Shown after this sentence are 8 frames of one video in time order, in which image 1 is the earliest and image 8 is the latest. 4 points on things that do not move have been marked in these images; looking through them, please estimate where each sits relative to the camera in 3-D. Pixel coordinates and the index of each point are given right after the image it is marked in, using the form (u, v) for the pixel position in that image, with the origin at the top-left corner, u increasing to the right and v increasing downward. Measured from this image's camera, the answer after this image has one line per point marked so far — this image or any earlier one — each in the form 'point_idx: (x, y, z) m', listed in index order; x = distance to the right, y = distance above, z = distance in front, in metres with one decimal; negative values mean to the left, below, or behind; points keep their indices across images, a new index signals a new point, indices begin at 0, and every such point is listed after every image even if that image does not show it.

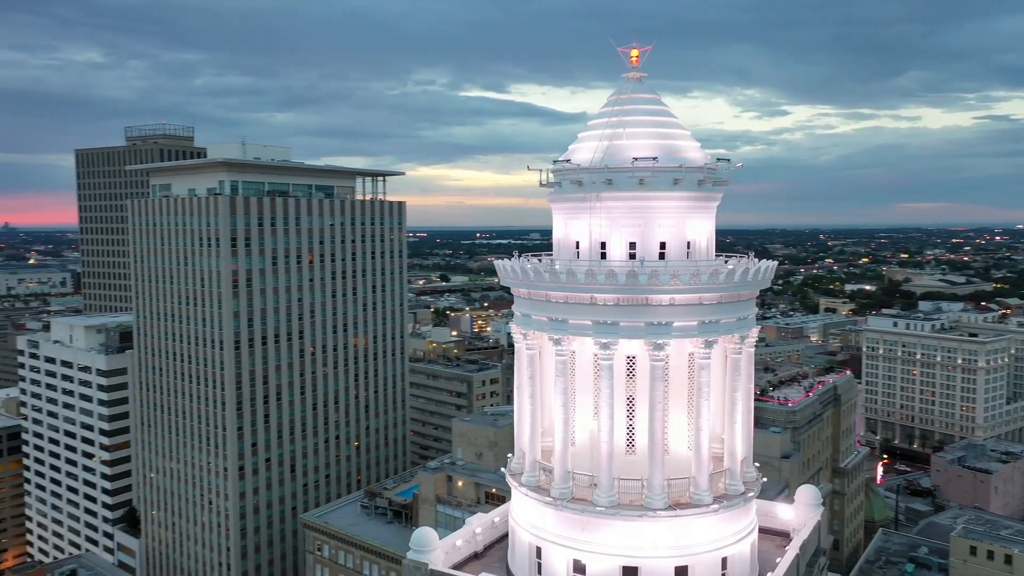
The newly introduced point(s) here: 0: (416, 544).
0: (-2.2, -5.7, +17.9) m
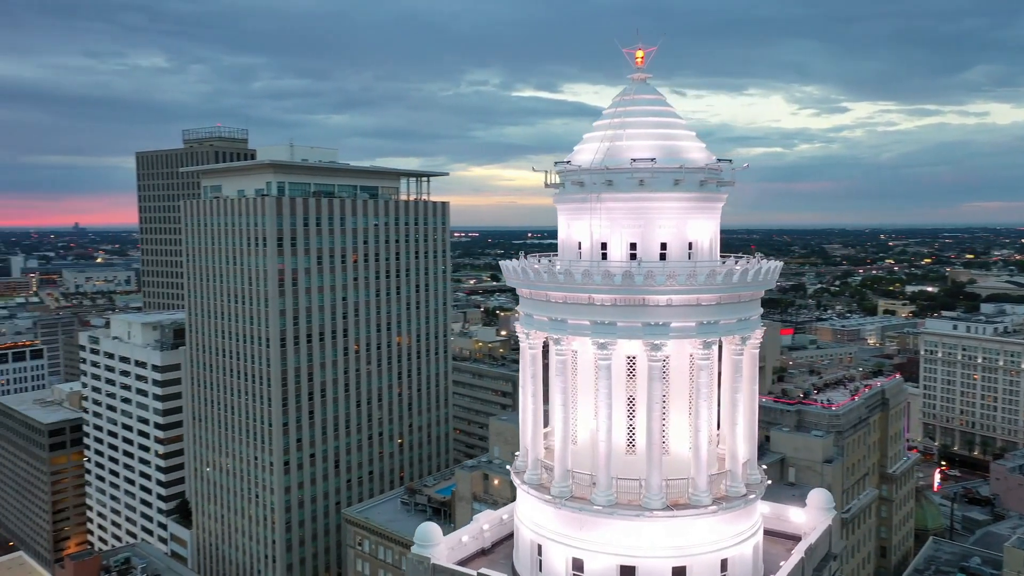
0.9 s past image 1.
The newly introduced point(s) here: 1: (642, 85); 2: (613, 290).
0: (-2.1, -5.7, +18.3) m
1: (+2.9, +4.7, +18.7) m
2: (+2.0, -0.1, +16.1) m
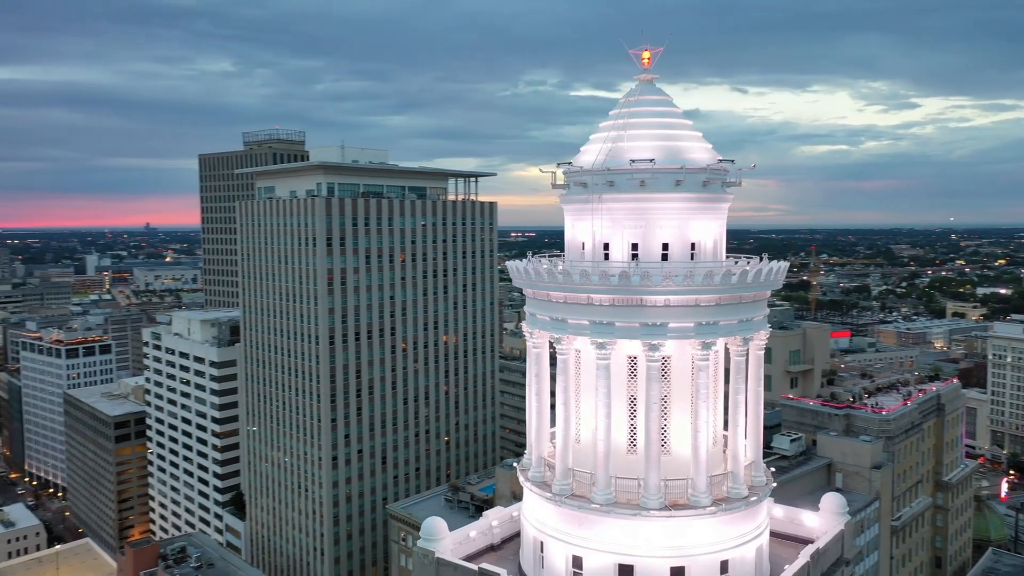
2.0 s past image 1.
0: (-2.0, -5.7, +18.7) m
1: (+3.1, +4.7, +18.8) m
2: (+2.0, -0.1, +16.2) m
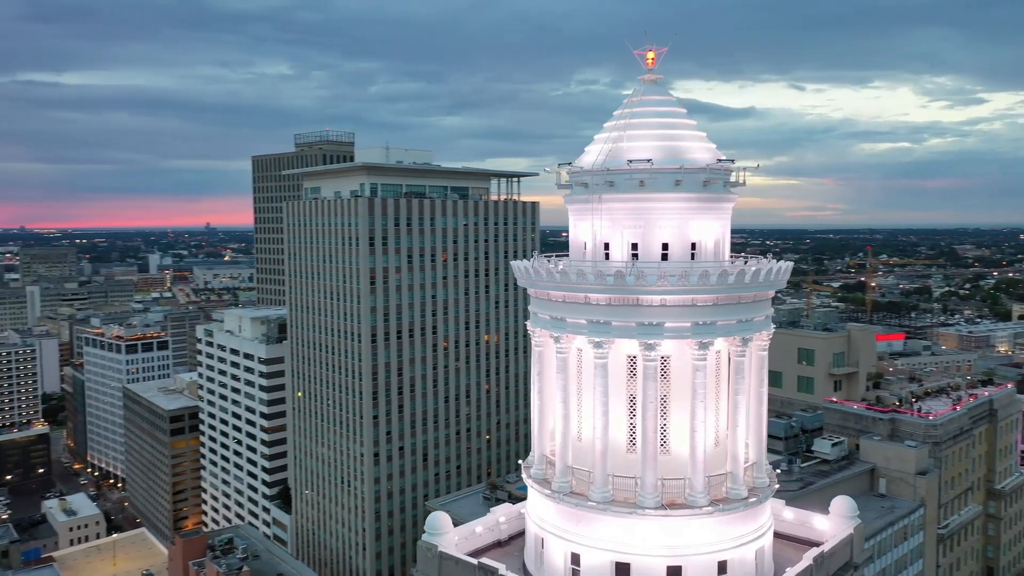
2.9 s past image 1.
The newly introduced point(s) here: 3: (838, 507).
0: (-1.9, -5.7, +19.1) m
1: (+3.2, +4.7, +18.8) m
2: (+1.9, 0.0, +16.3) m
3: (+8.0, -5.4, +19.9) m
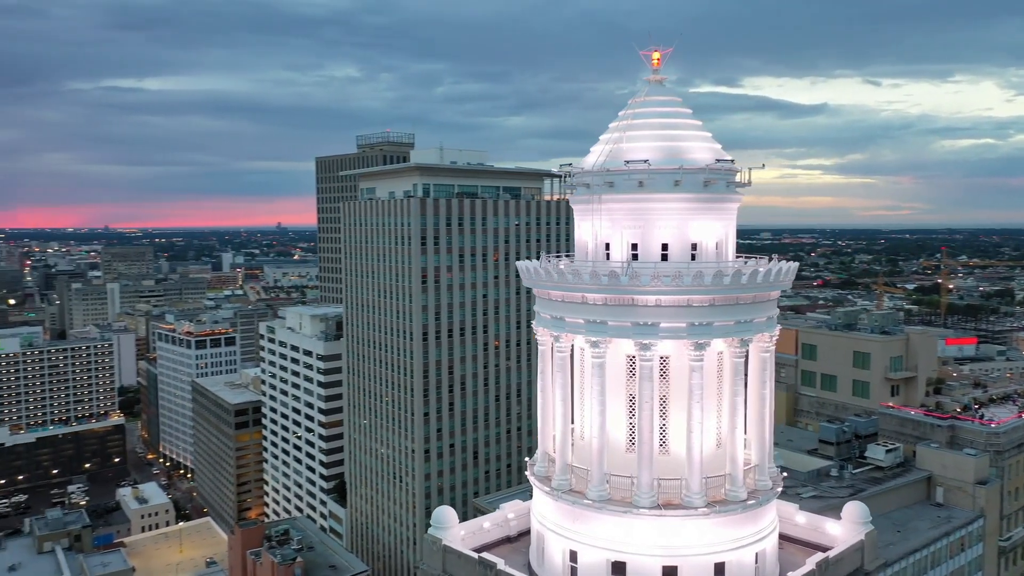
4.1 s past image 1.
0: (-1.8, -5.6, +19.5) m
1: (+3.4, +4.7, +18.8) m
2: (+1.8, 0.0, +16.5) m
3: (+8.2, -5.4, +19.5) m
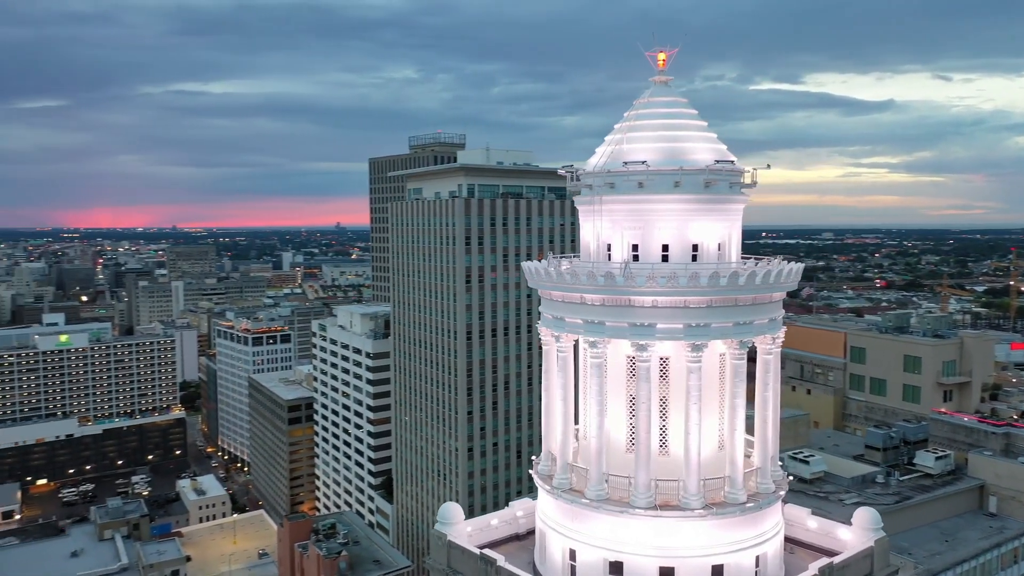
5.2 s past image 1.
0: (-1.7, -5.6, +19.8) m
1: (+3.5, +4.7, +18.8) m
2: (+1.8, -0.1, +16.5) m
3: (+8.3, -5.5, +19.2) m
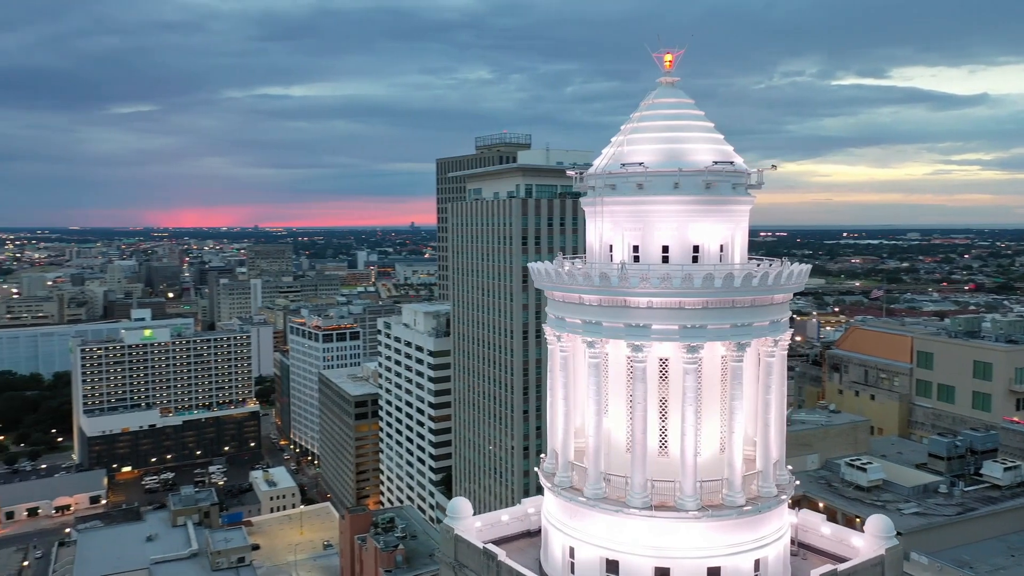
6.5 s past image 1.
0: (-1.5, -5.6, +20.3) m
1: (+3.7, +4.7, +18.8) m
2: (+1.8, -0.1, +16.7) m
3: (+8.4, -5.5, +18.7) m
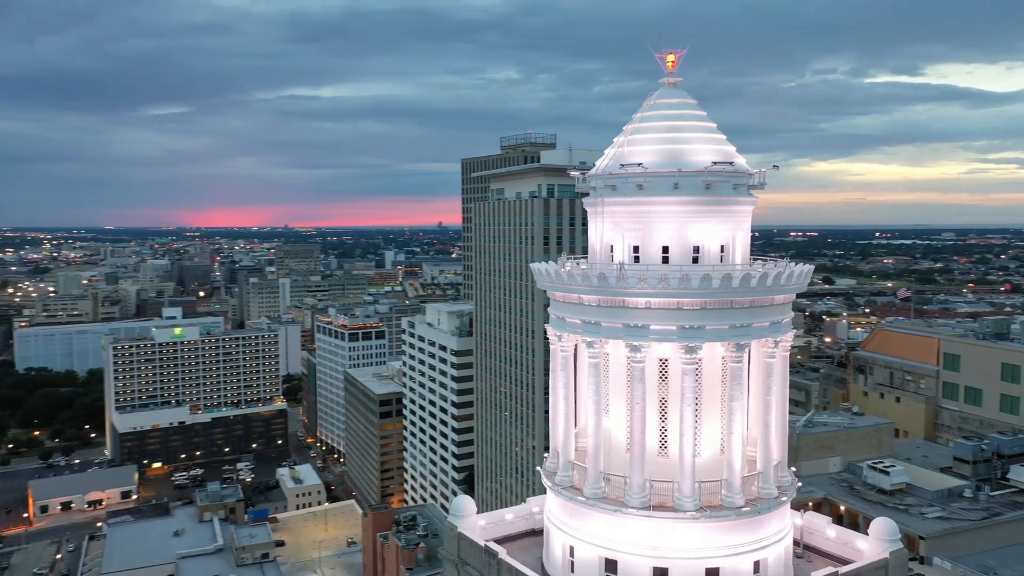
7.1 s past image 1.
0: (-1.4, -5.6, +20.4) m
1: (+3.8, +4.7, +18.8) m
2: (+1.7, -0.1, +16.8) m
3: (+8.5, -5.6, +18.6) m
